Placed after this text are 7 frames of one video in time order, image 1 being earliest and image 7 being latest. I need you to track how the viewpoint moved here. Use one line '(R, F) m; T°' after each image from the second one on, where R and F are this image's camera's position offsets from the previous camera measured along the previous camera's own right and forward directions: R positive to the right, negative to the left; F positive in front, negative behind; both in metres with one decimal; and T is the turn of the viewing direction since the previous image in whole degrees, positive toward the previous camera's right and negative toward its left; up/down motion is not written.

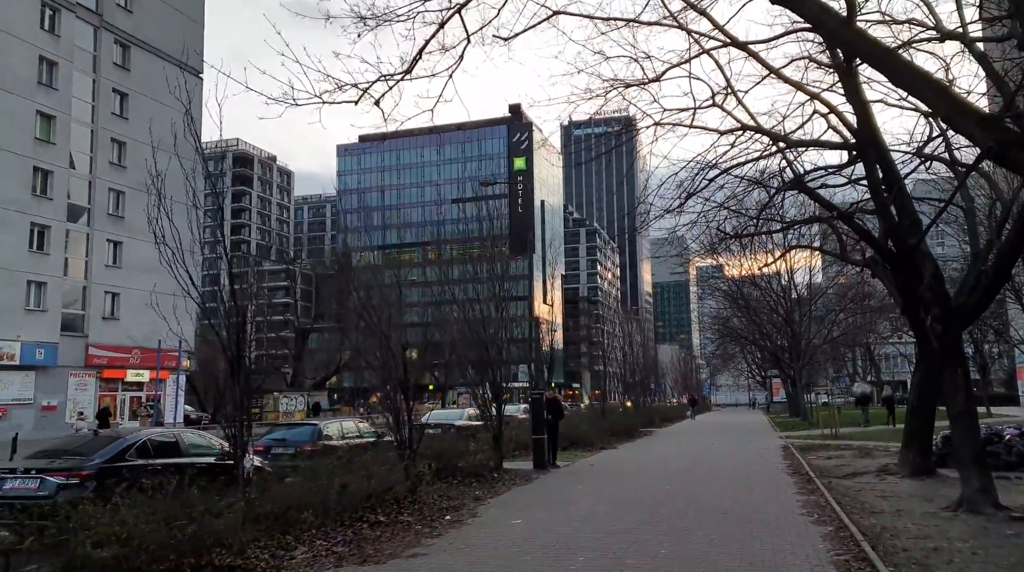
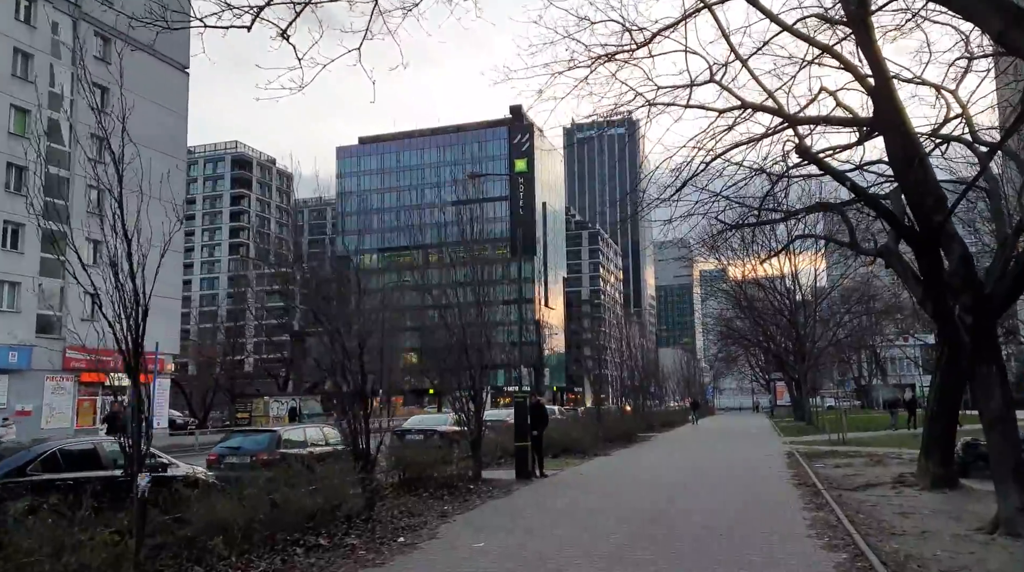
(+0.4, +1.4) m; 0°
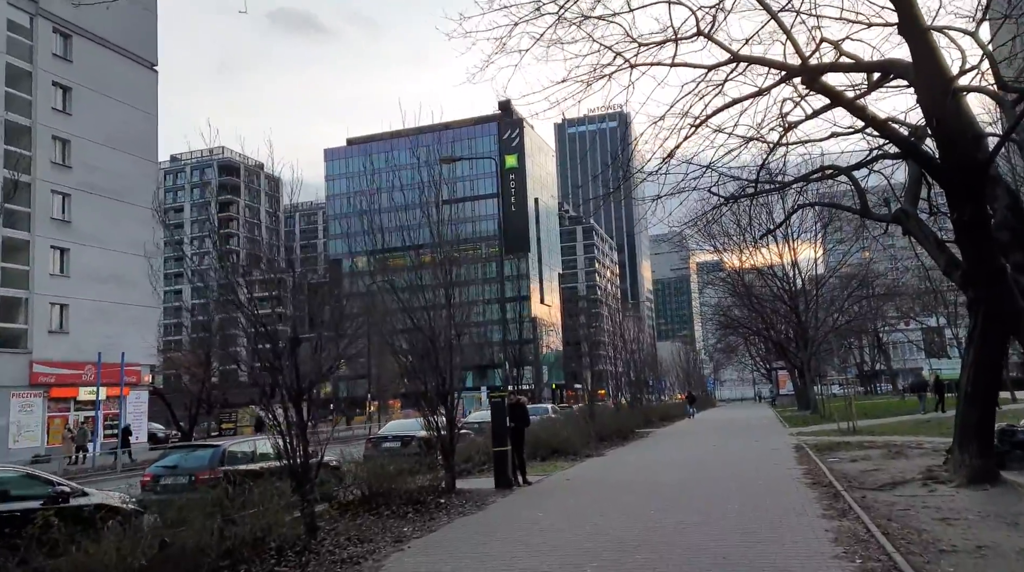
(+0.4, +1.7) m; 0°
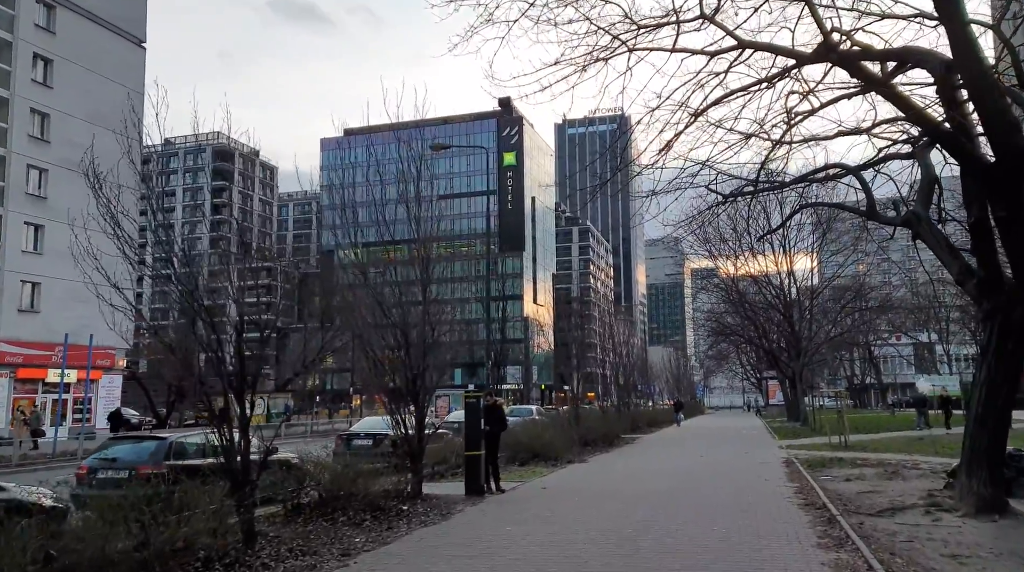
(+0.2, +0.9) m; 0°
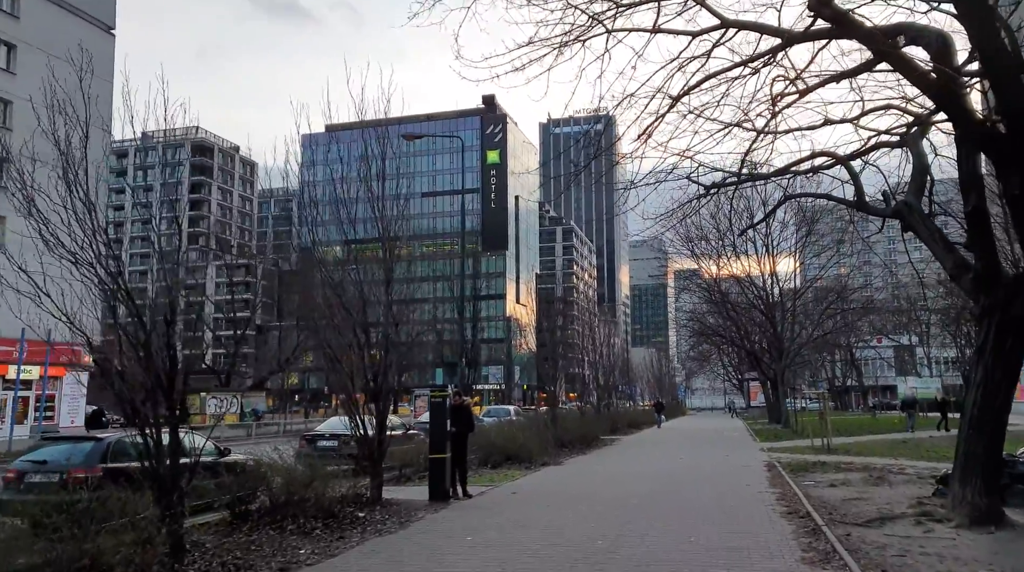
(+0.2, +0.8) m; +1°
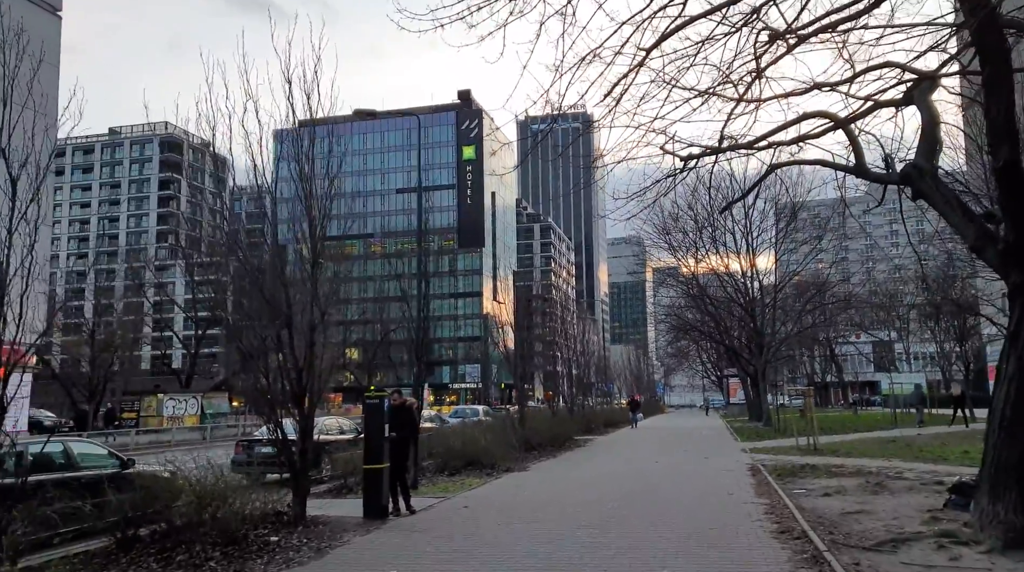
(+0.4, +1.7) m; +1°
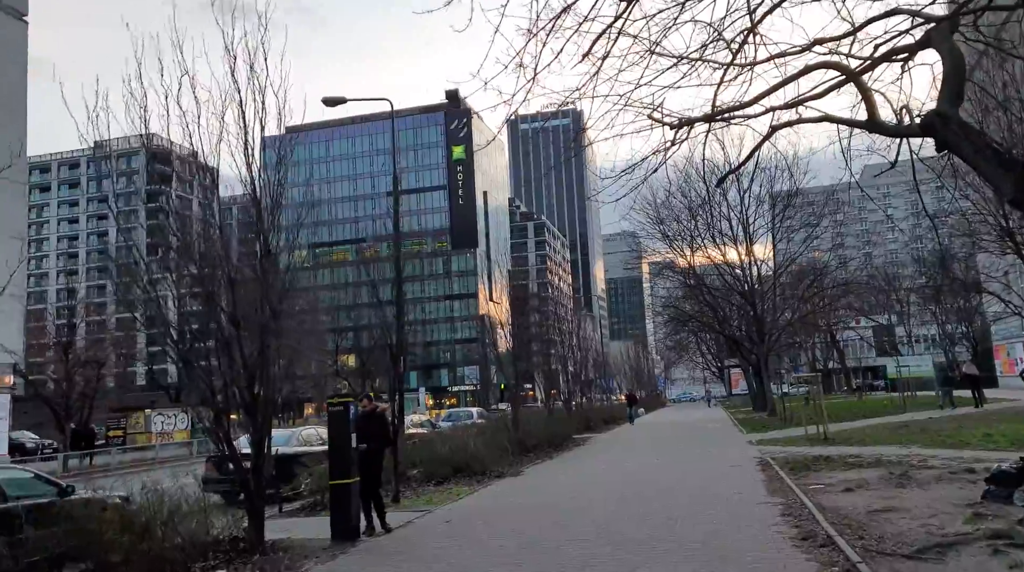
(+0.2, +1.2) m; 0°
